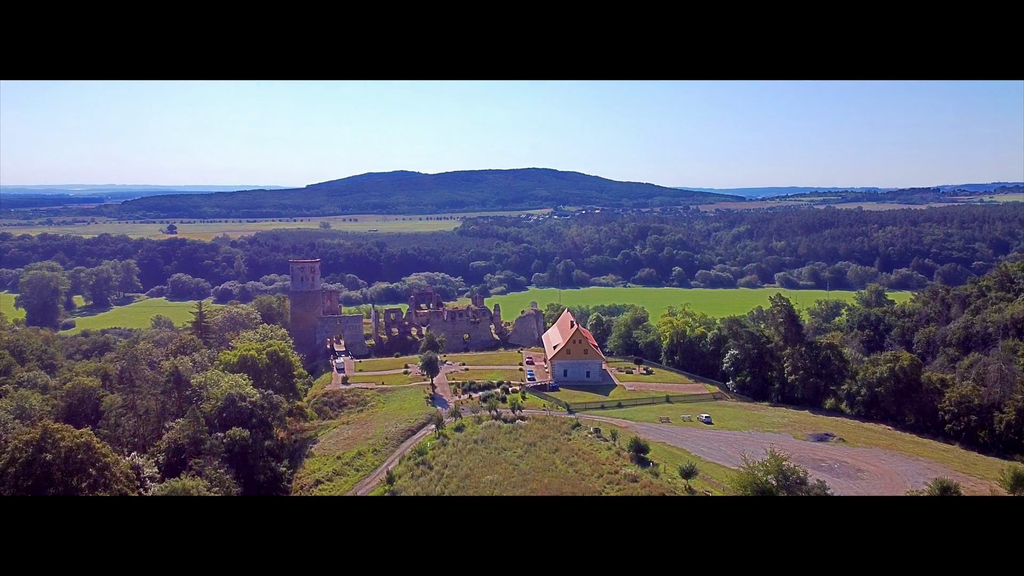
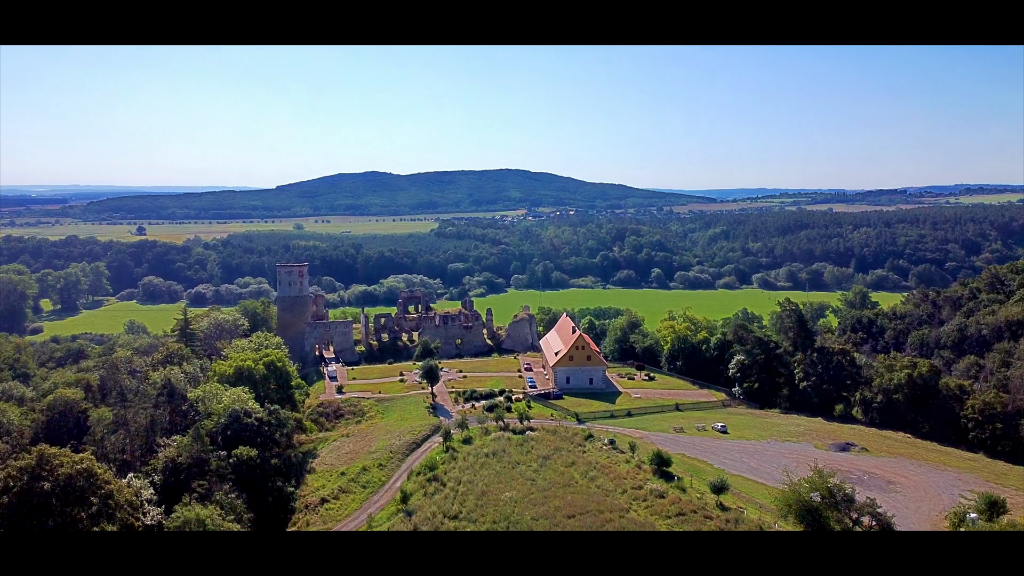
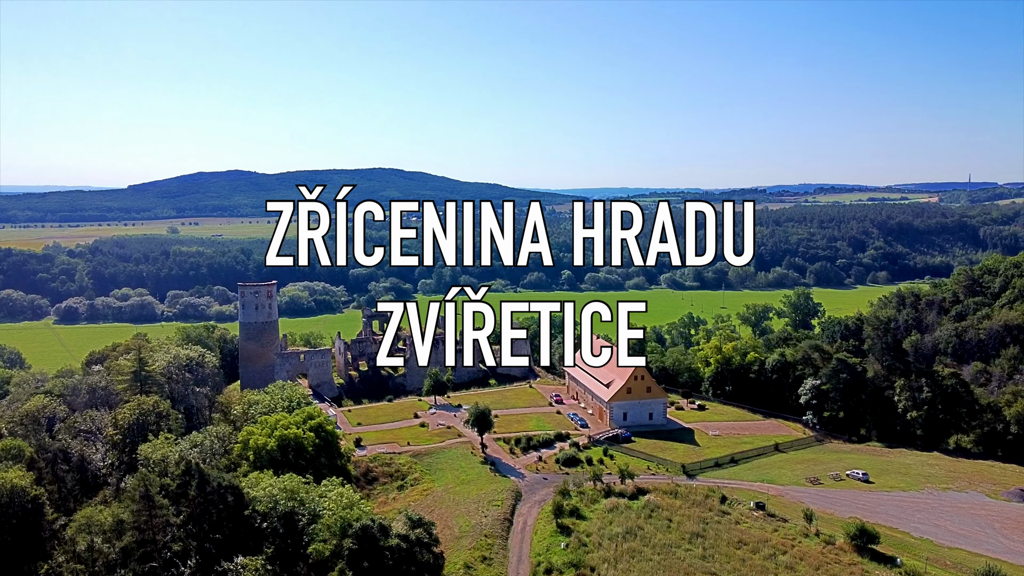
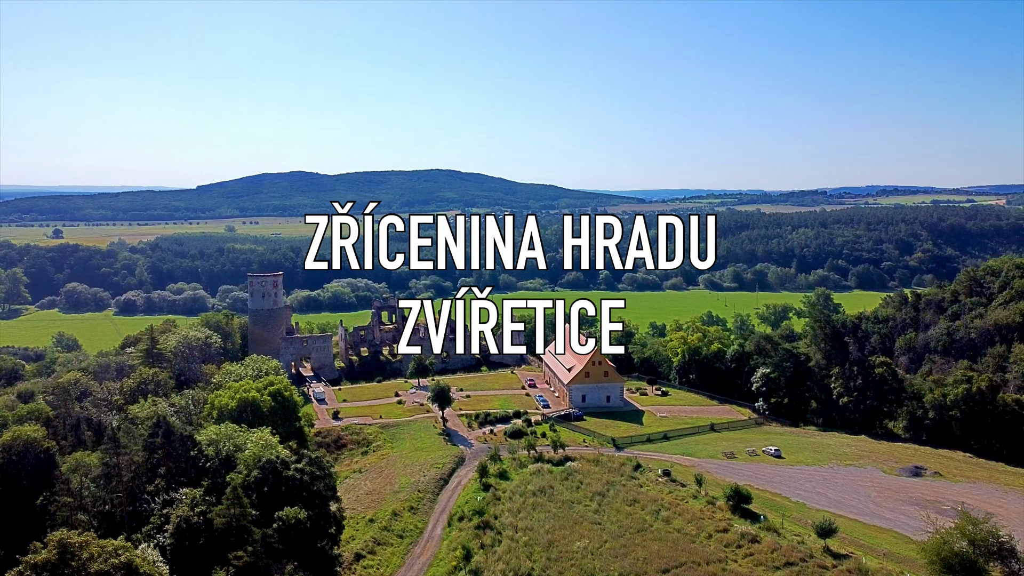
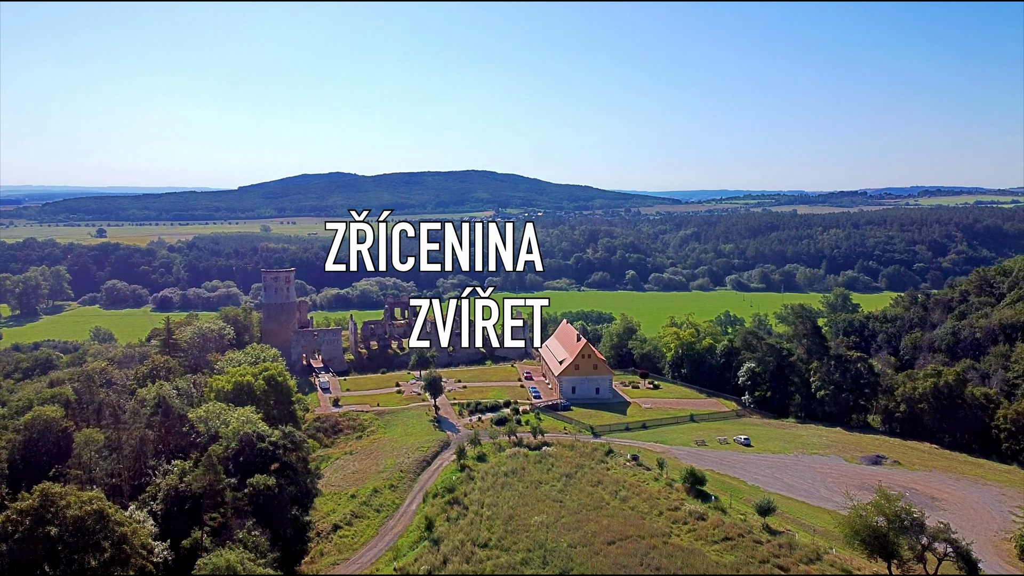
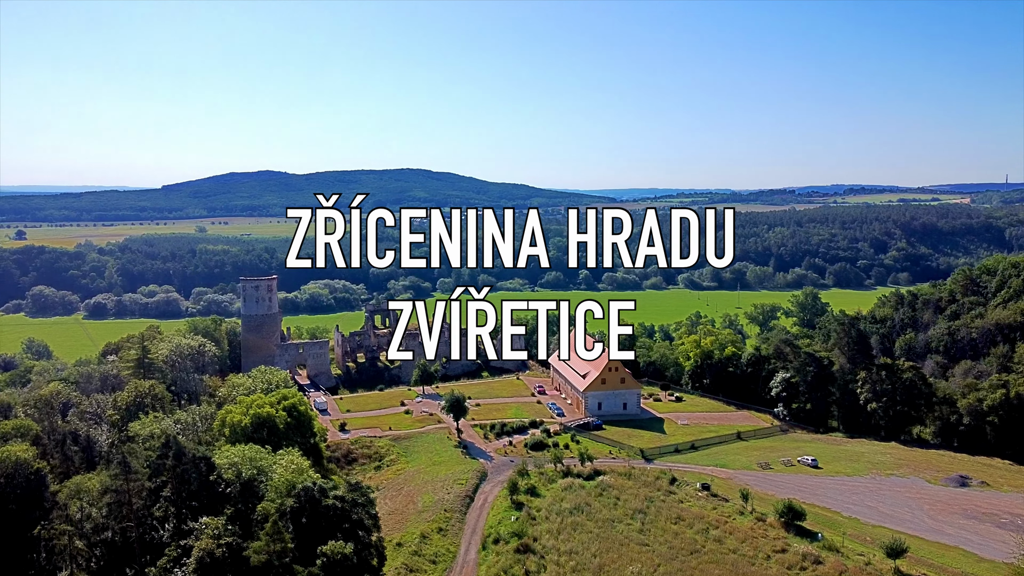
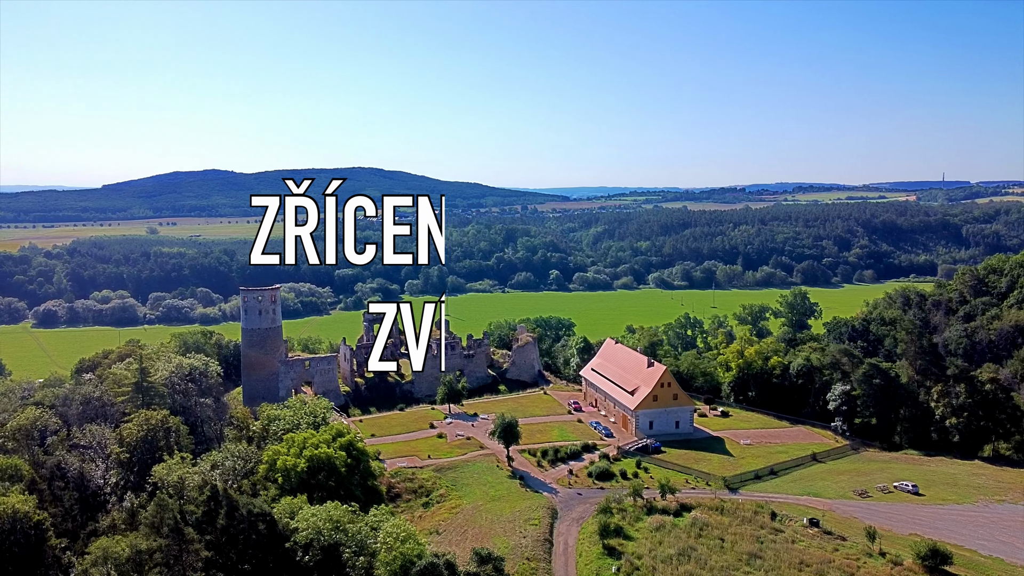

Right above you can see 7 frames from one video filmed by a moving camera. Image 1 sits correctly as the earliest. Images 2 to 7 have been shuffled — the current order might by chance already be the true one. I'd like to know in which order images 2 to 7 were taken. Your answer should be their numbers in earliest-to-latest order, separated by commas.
2, 5, 4, 6, 3, 7
